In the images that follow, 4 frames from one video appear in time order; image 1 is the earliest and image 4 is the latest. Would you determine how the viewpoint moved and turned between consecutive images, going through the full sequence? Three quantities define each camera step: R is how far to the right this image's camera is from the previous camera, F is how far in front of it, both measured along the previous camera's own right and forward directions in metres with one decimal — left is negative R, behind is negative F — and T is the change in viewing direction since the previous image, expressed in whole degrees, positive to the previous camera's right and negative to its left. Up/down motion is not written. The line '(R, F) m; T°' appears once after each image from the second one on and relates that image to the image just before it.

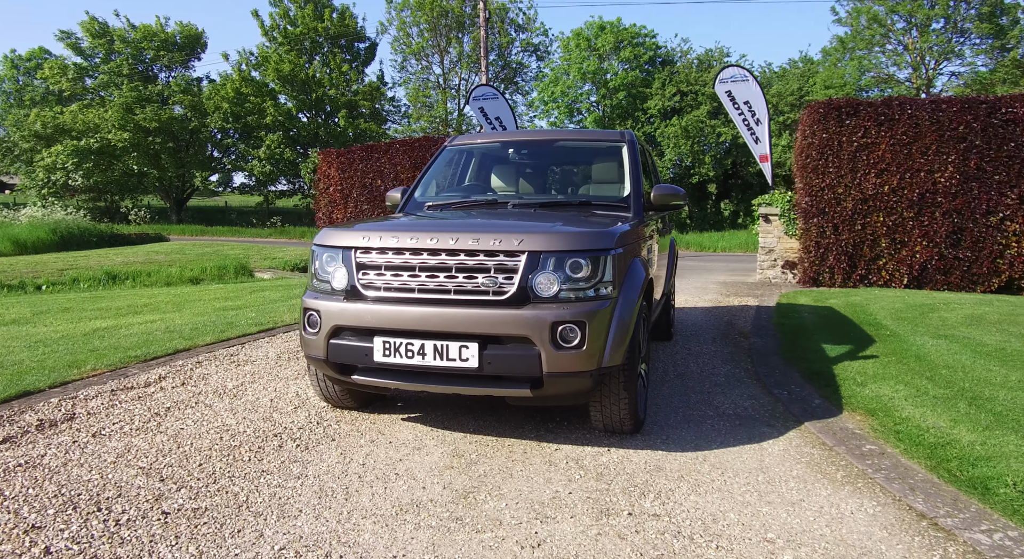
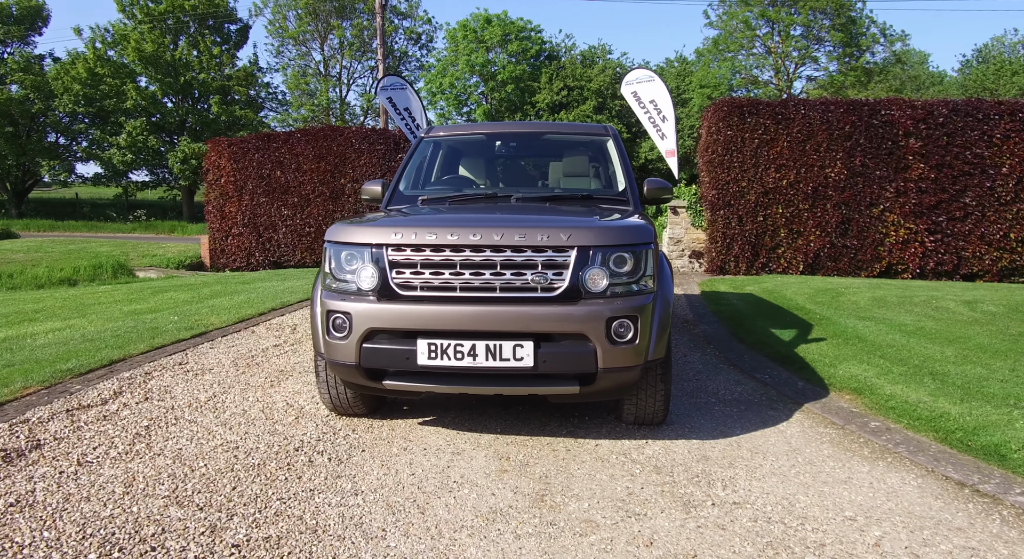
(-0.8, +0.2) m; +10°
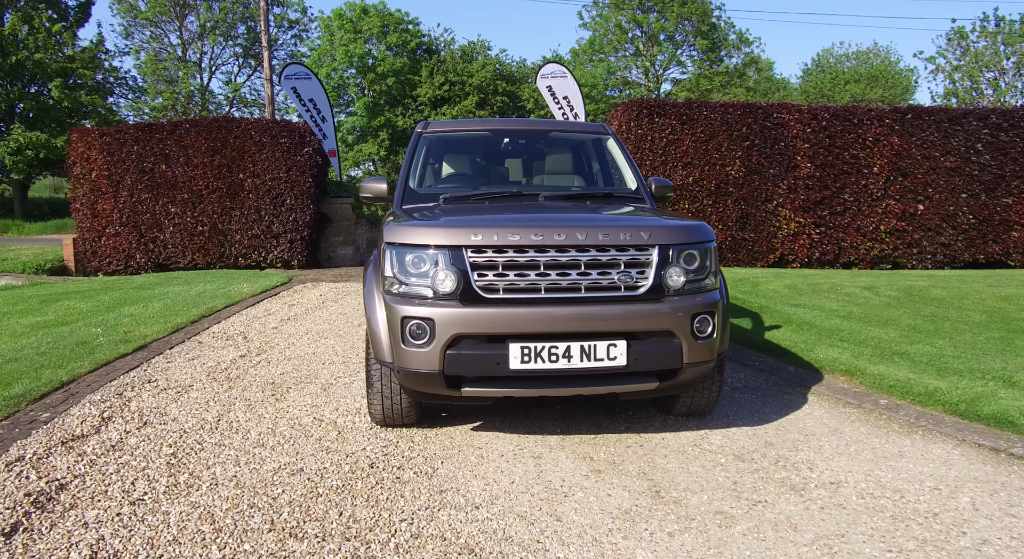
(-1.0, +0.1) m; +11°
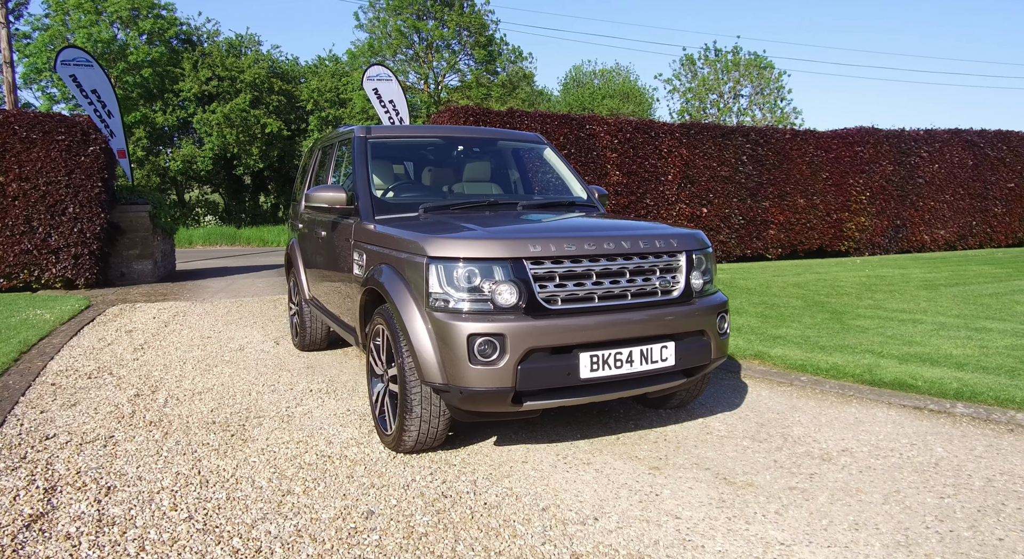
(-1.3, +0.2) m; +19°
